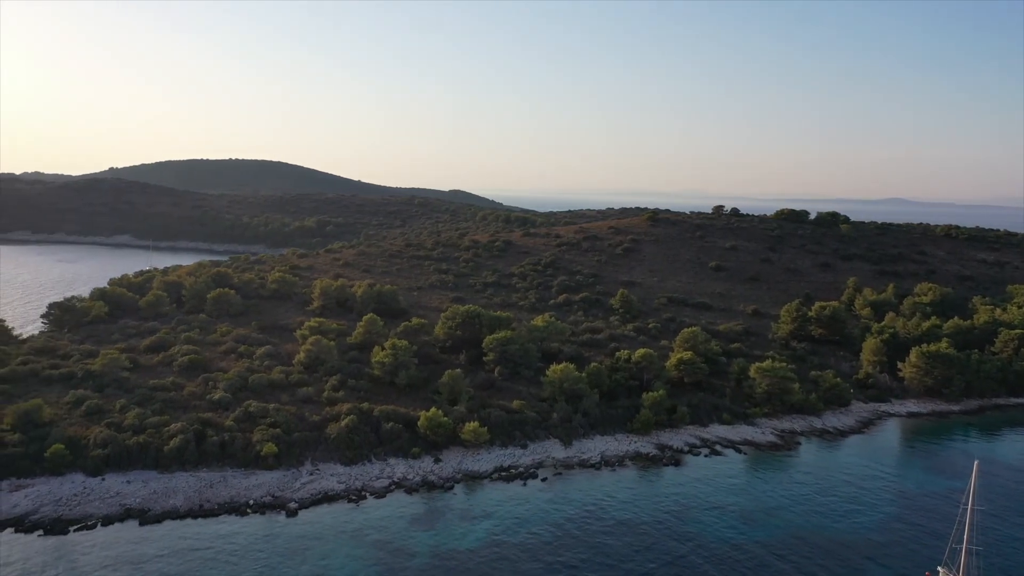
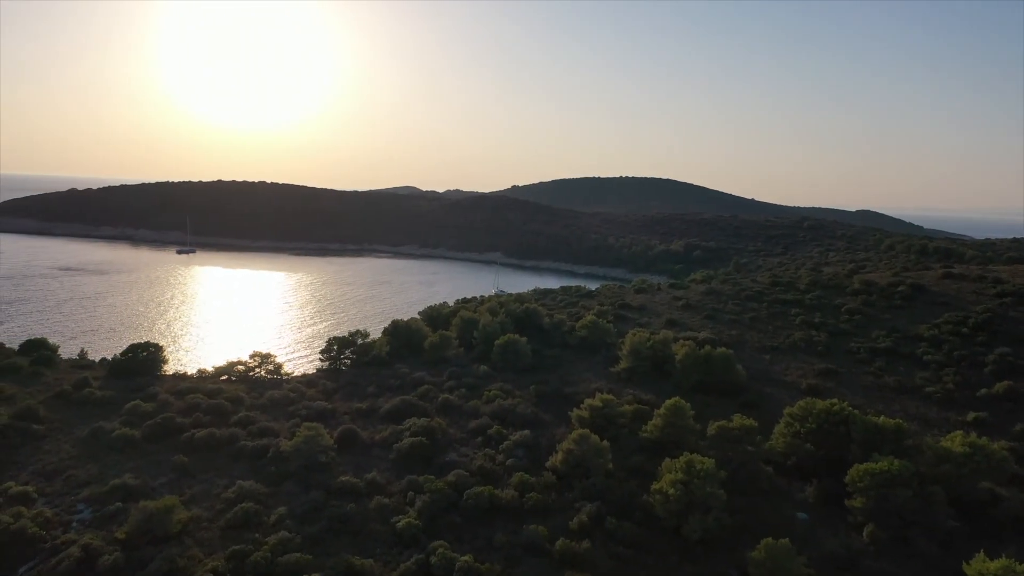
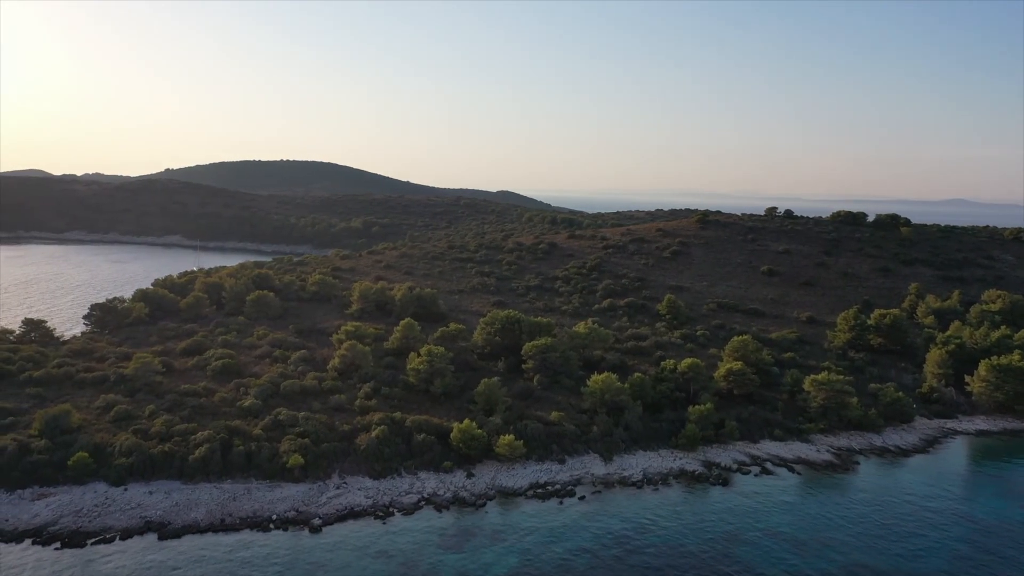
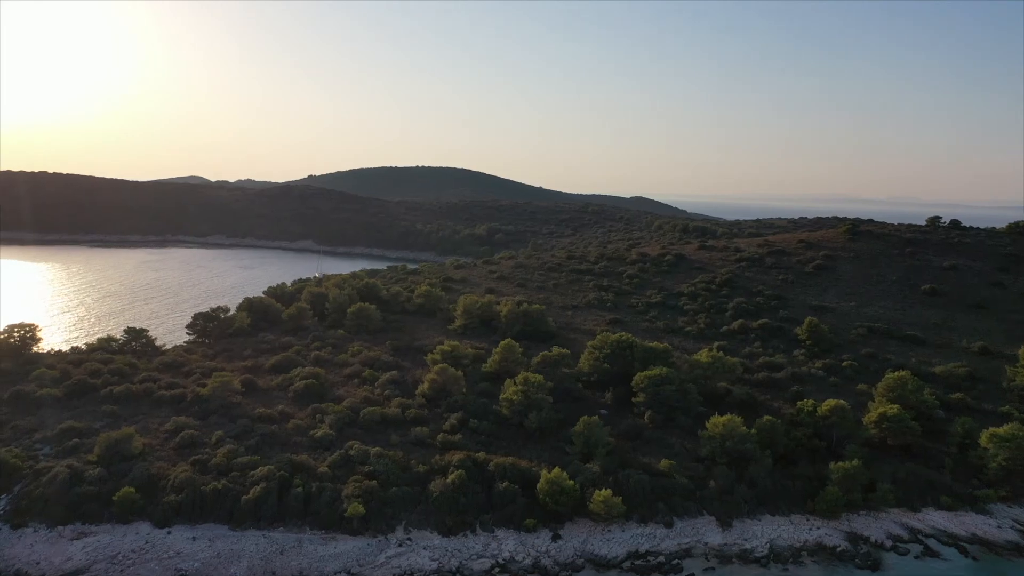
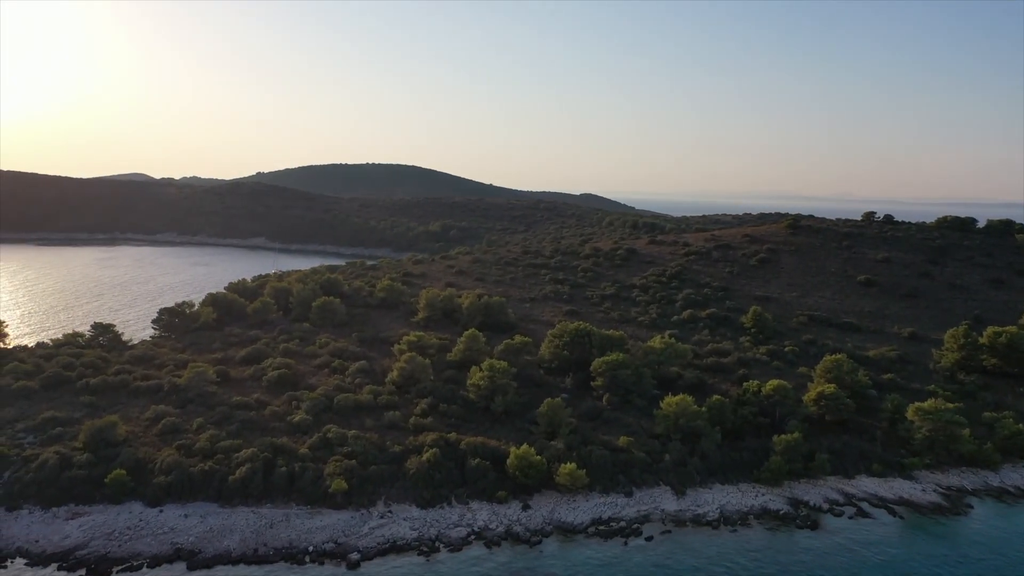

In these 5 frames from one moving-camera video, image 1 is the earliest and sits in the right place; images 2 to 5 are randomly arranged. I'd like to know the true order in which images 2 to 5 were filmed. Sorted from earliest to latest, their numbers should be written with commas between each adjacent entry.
3, 5, 4, 2
